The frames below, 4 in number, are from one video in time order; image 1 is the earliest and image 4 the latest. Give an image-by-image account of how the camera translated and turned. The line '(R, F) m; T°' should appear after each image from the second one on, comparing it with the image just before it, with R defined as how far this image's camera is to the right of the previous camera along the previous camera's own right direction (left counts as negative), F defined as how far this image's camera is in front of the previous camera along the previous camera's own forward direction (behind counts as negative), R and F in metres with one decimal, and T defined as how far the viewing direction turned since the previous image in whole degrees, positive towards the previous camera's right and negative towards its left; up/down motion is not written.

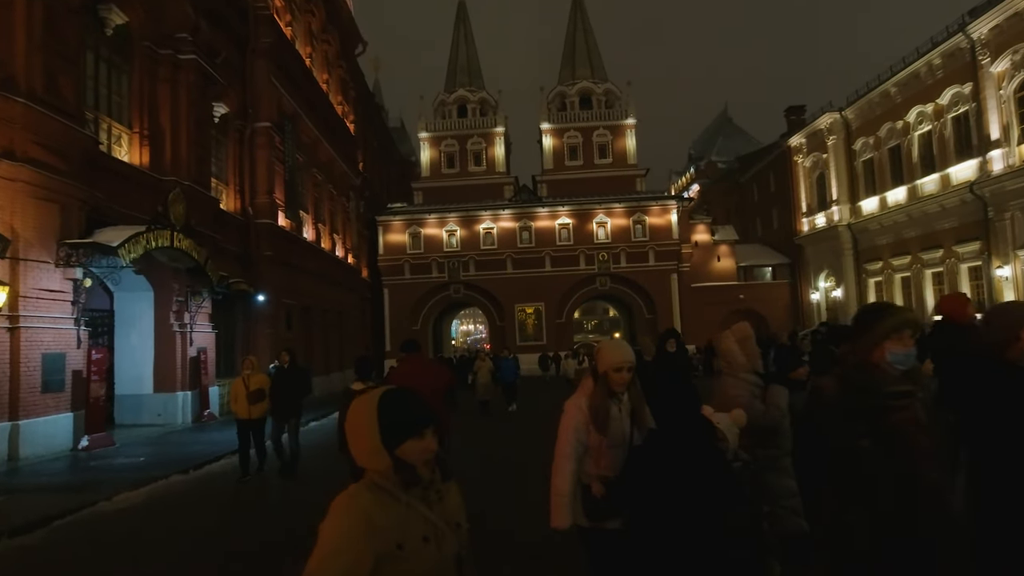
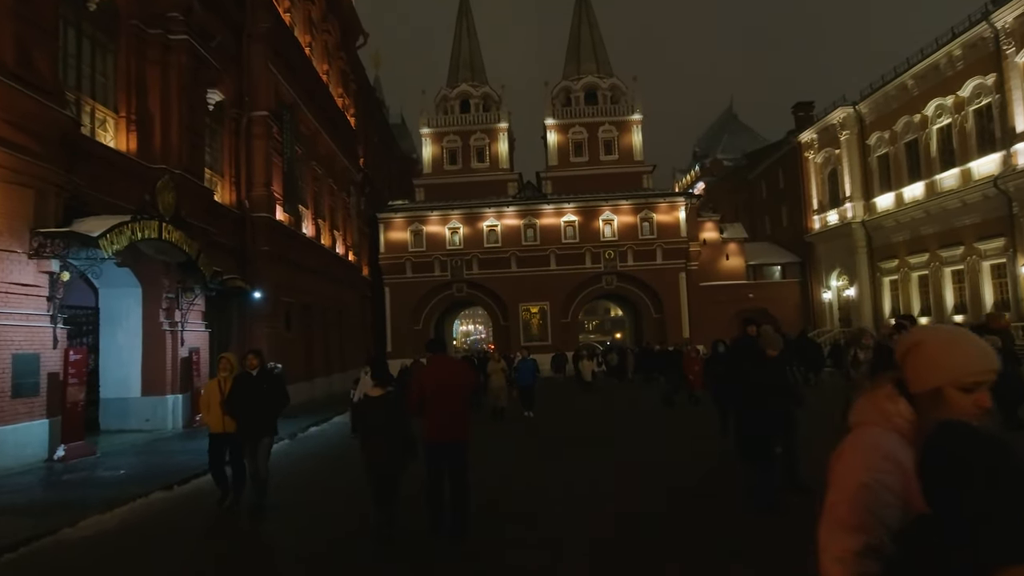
(-0.4, +1.1) m; 0°
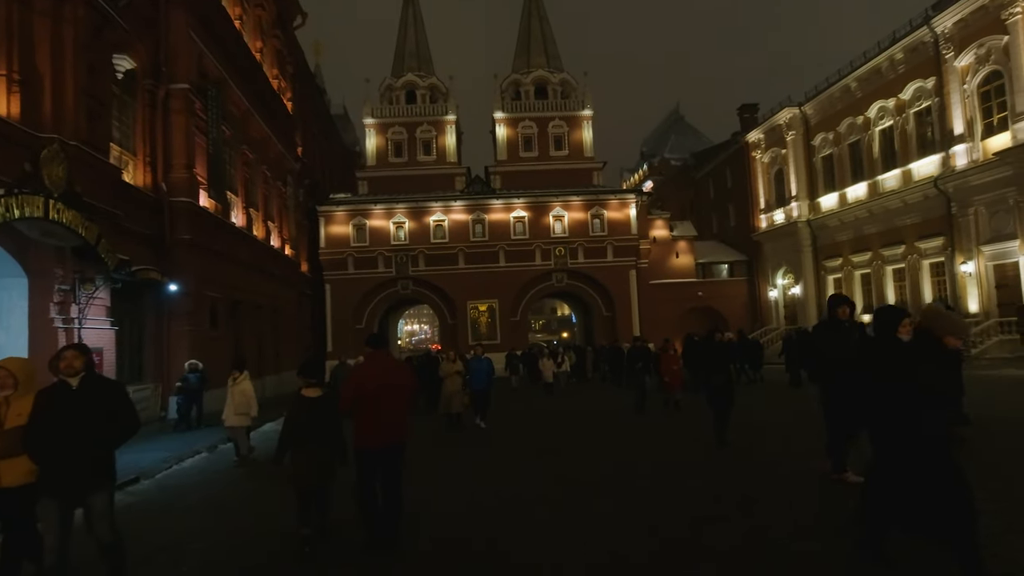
(-0.1, +1.4) m; +5°
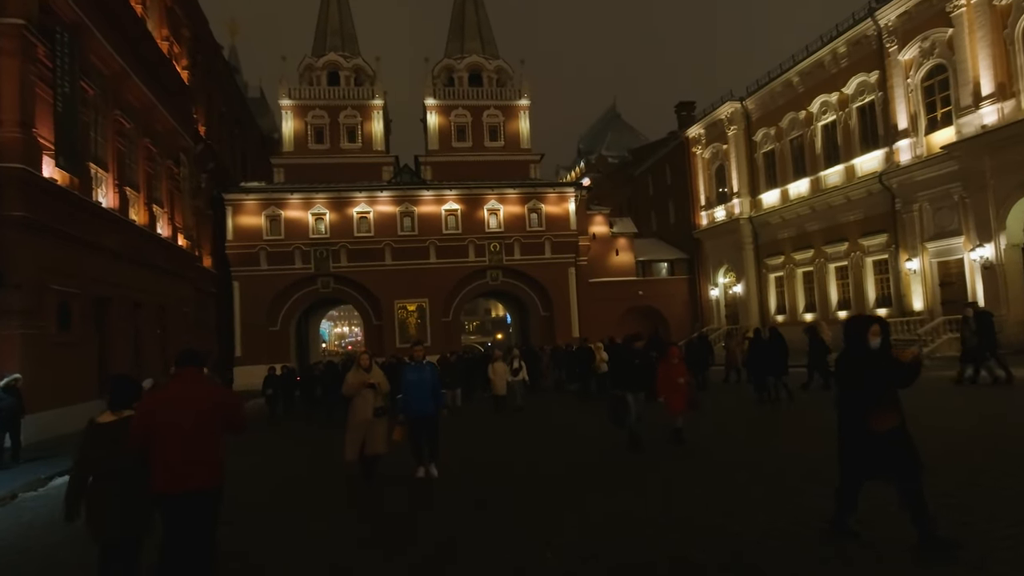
(+0.2, +3.0) m; +6°
